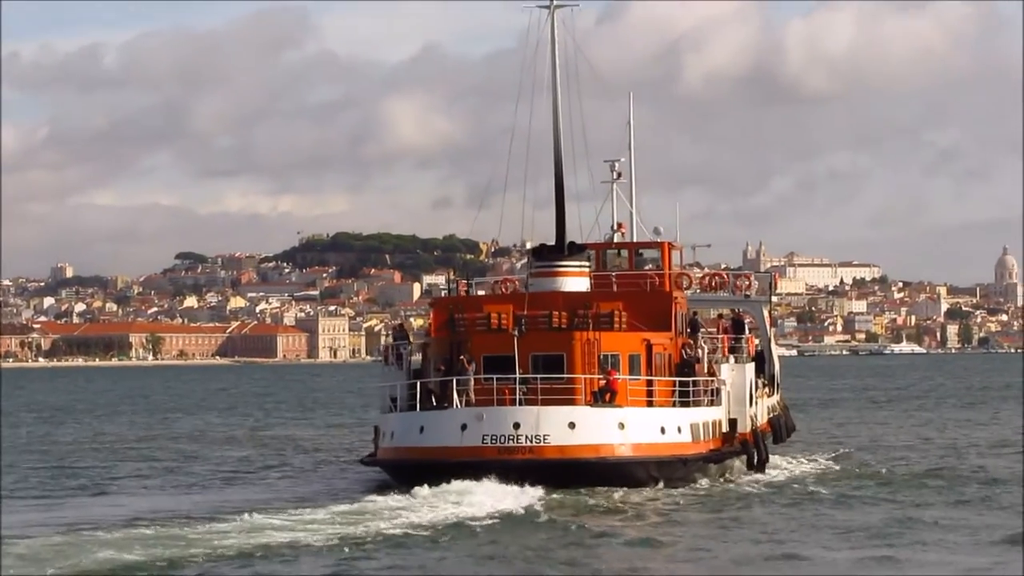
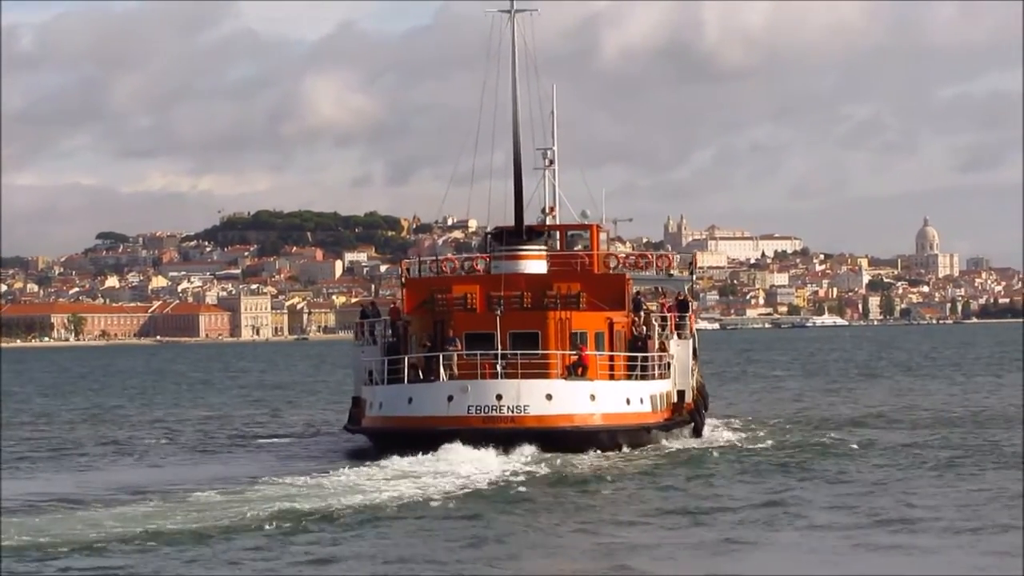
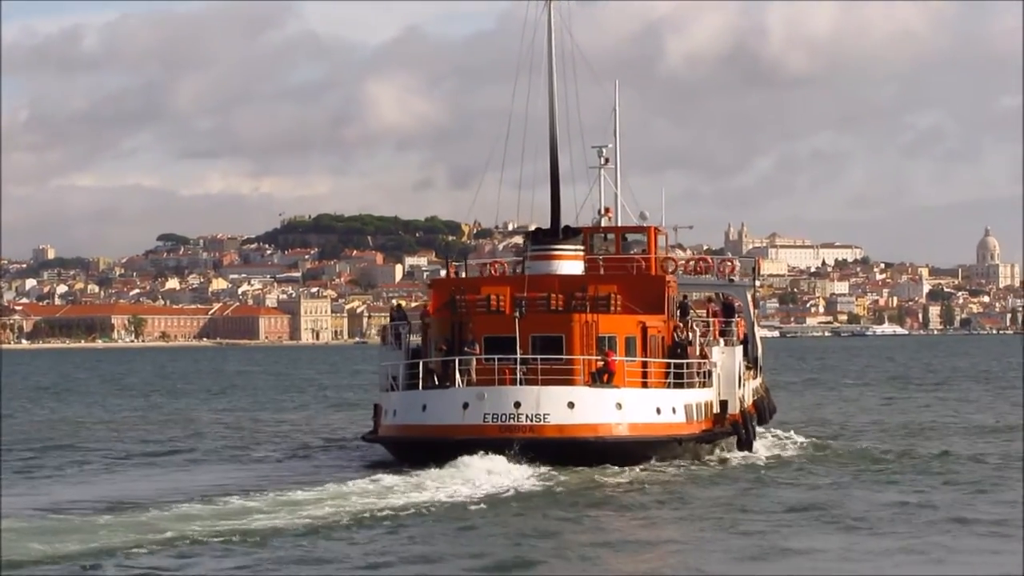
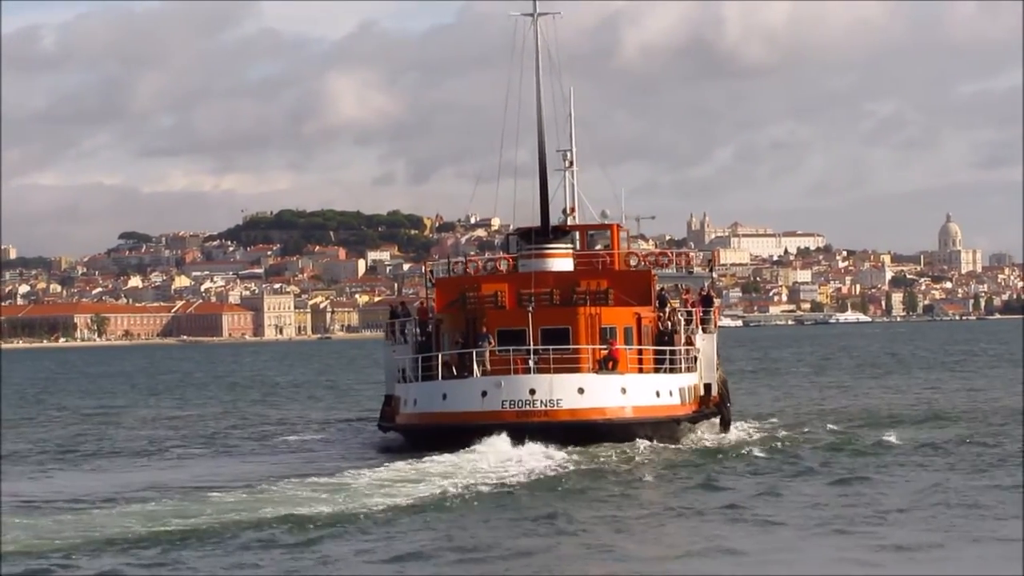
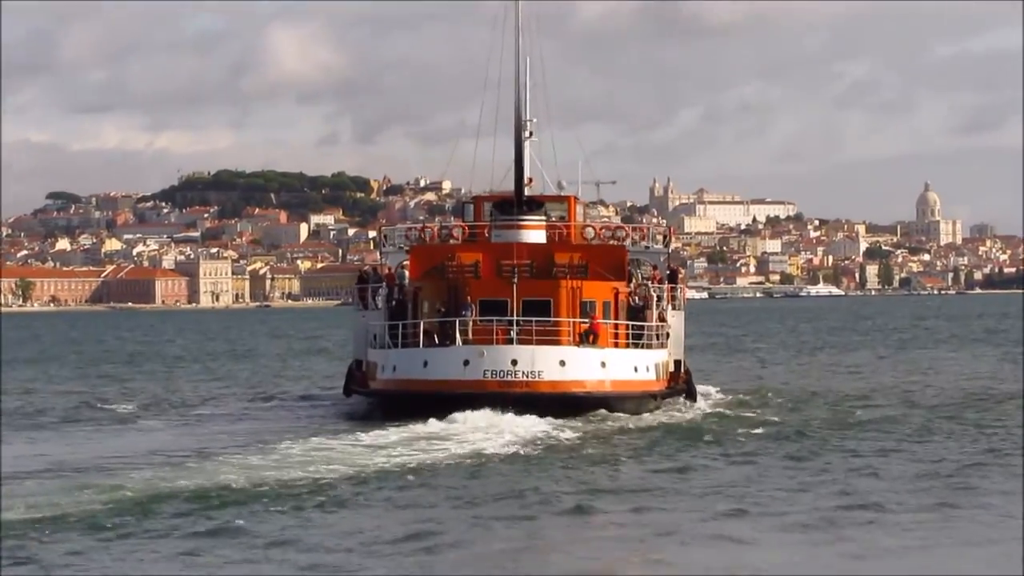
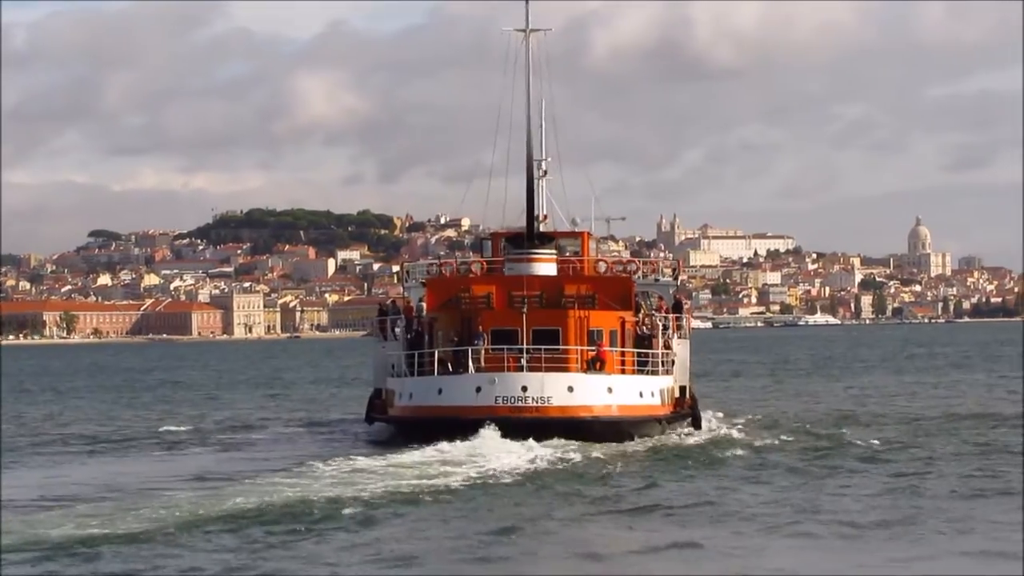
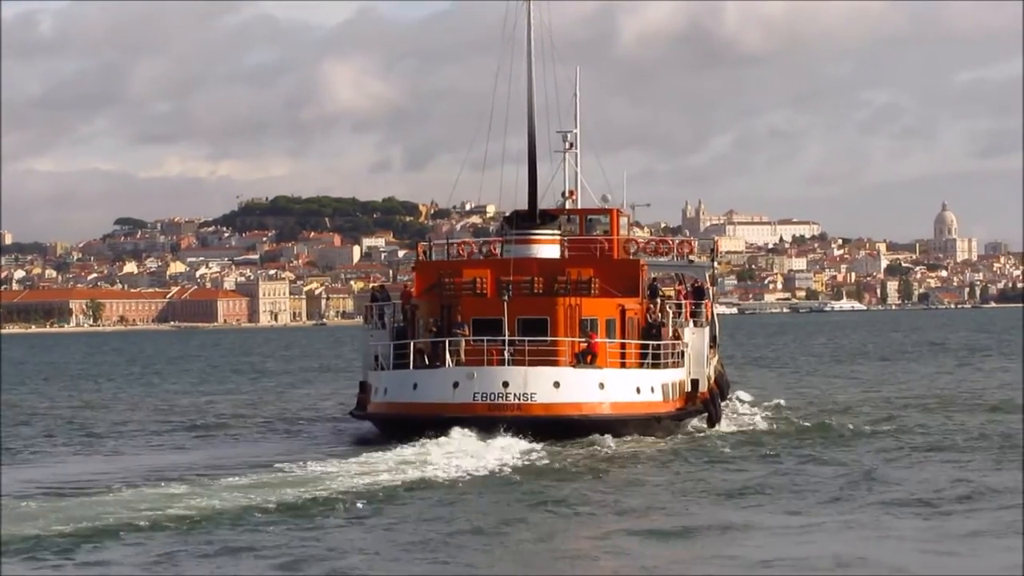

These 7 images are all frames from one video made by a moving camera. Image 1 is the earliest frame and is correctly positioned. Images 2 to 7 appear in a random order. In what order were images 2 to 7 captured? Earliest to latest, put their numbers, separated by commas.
3, 7, 2, 4, 6, 5
